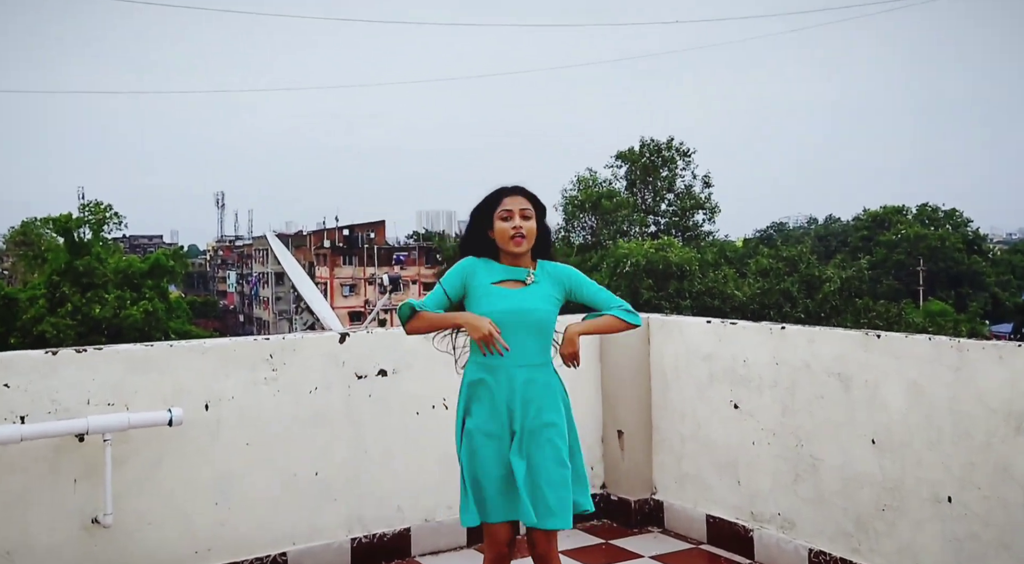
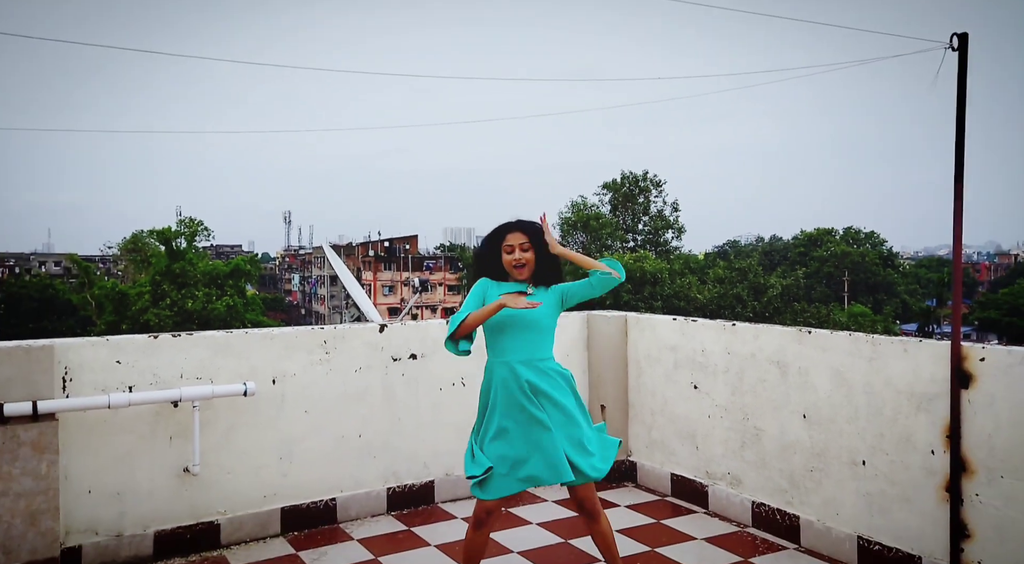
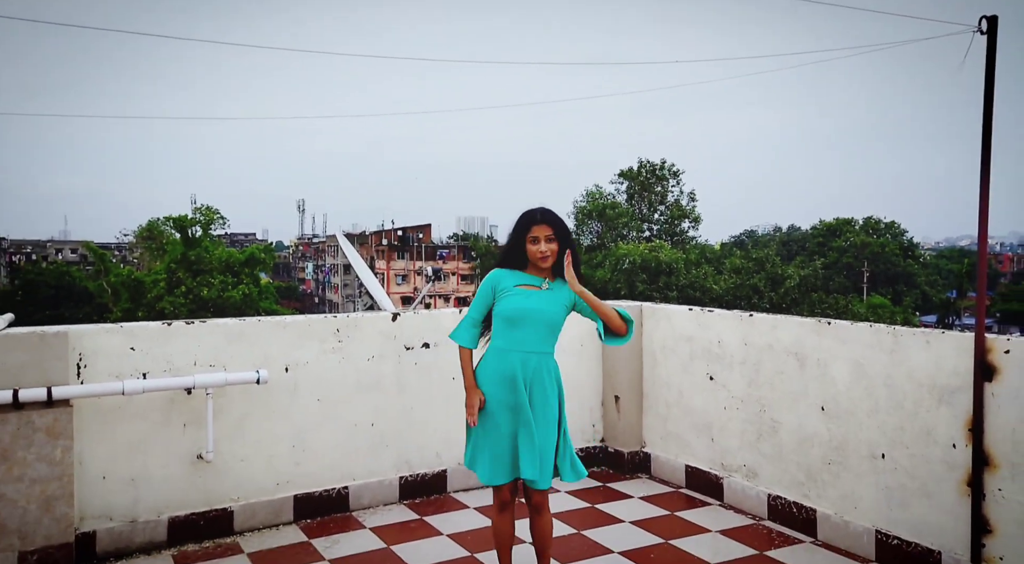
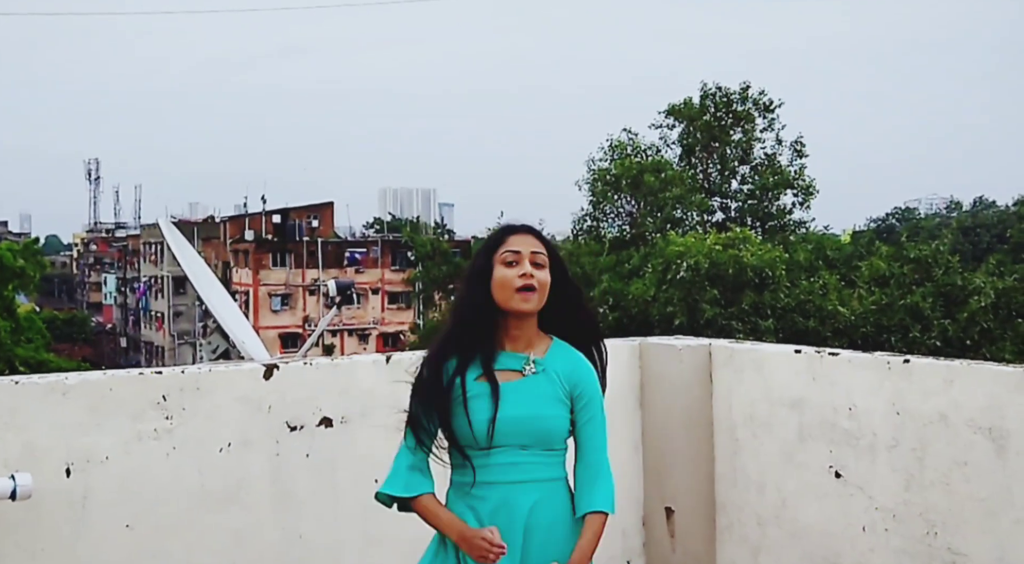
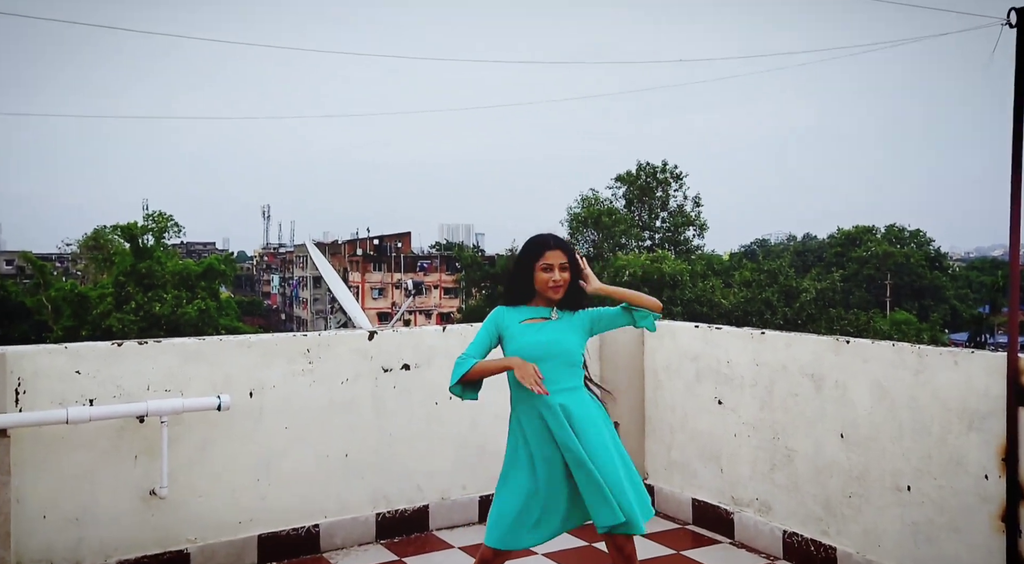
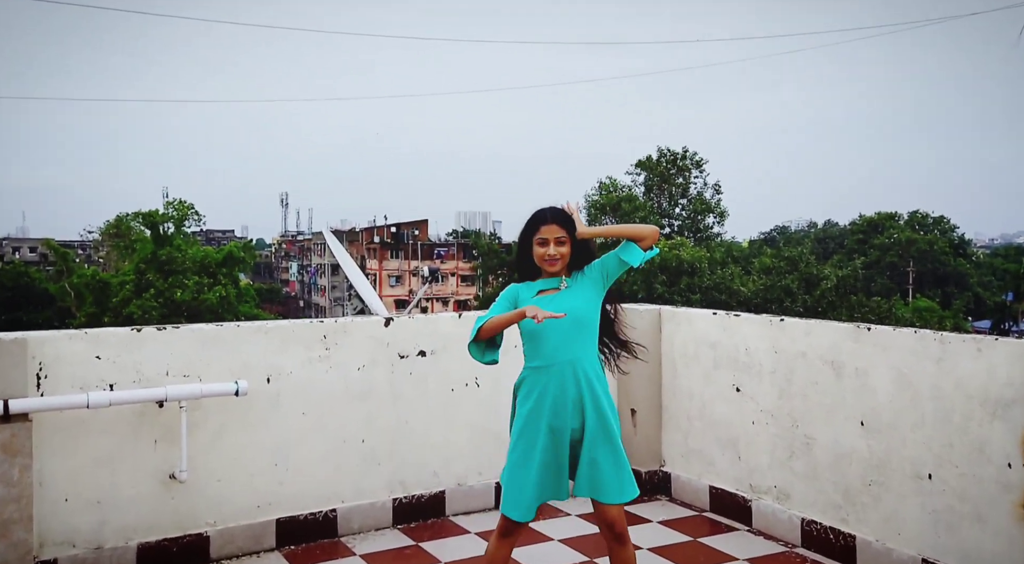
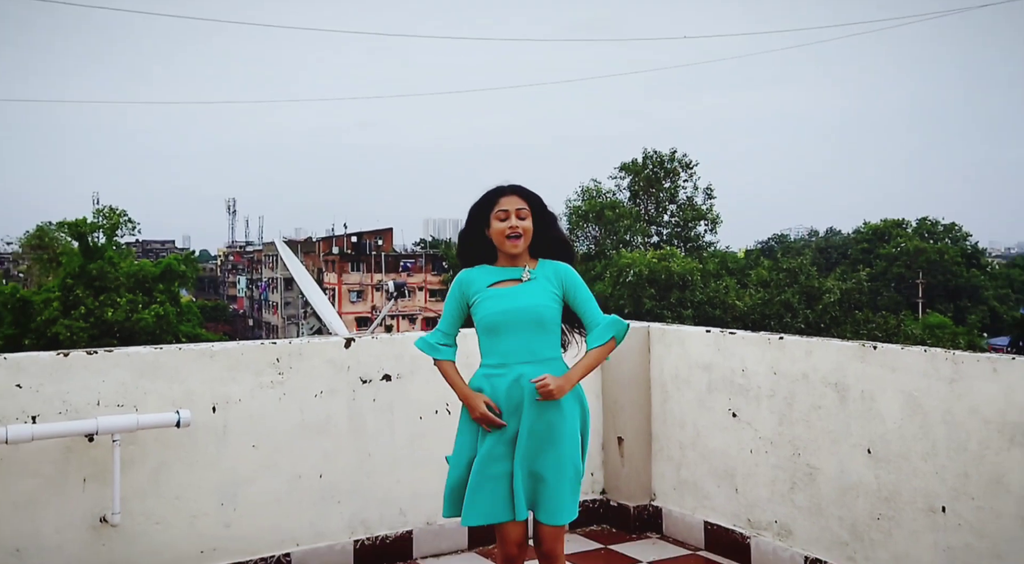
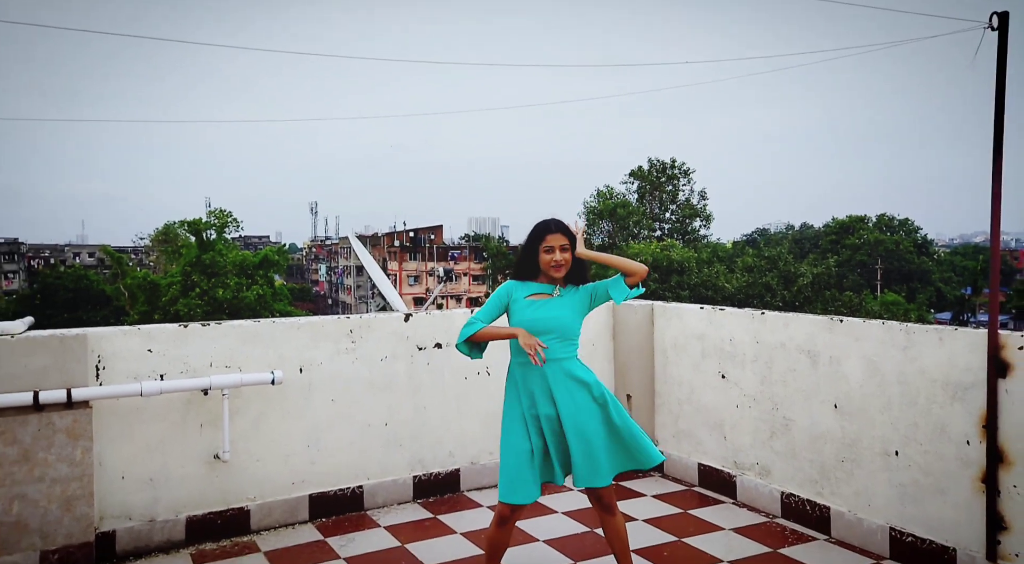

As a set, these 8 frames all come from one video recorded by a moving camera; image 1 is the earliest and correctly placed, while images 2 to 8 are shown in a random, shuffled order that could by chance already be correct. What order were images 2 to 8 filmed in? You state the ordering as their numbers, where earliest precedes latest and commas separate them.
4, 7, 2, 5, 3, 6, 8
